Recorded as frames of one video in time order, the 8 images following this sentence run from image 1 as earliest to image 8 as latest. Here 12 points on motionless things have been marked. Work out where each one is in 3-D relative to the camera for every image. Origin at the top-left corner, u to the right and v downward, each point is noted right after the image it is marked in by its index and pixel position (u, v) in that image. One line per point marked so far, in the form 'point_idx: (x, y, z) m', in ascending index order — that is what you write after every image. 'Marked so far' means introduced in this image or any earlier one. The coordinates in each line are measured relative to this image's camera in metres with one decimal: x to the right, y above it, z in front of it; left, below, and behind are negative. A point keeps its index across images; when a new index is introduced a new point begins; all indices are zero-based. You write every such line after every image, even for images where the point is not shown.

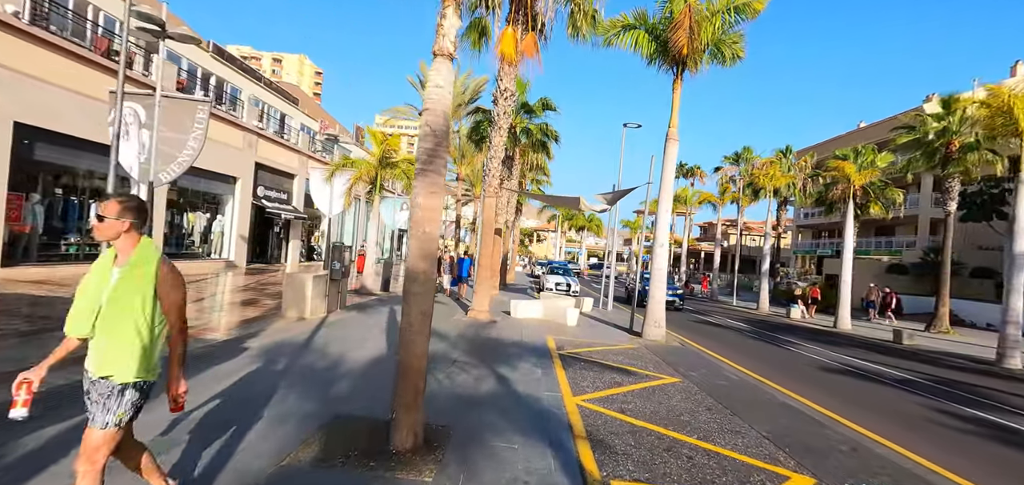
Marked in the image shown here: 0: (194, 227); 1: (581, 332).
0: (-12.2, +0.6, +18.4) m
1: (+1.7, -2.2, +11.7) m
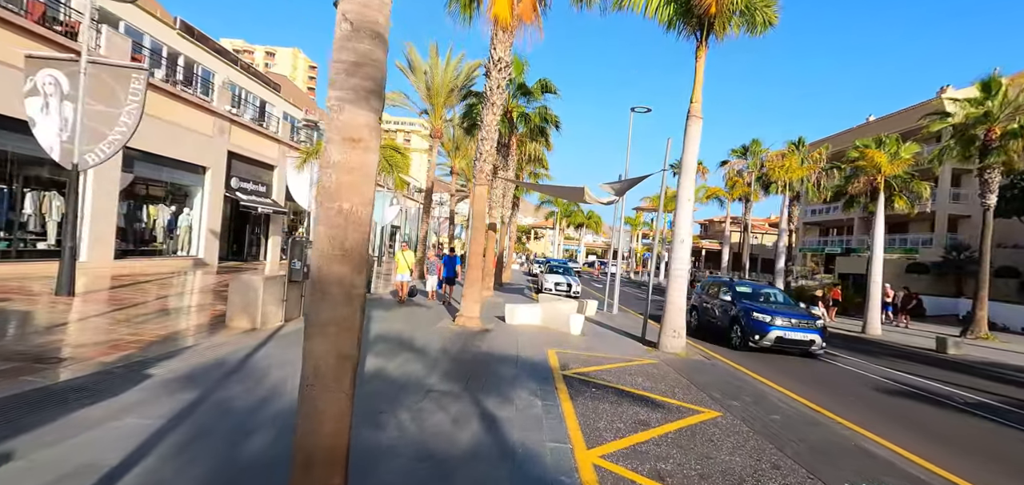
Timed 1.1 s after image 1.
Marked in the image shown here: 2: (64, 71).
0: (-12.4, +0.7, +16.6) m
1: (+1.6, -2.1, +10.0) m
2: (-8.7, +3.3, +9.3) m
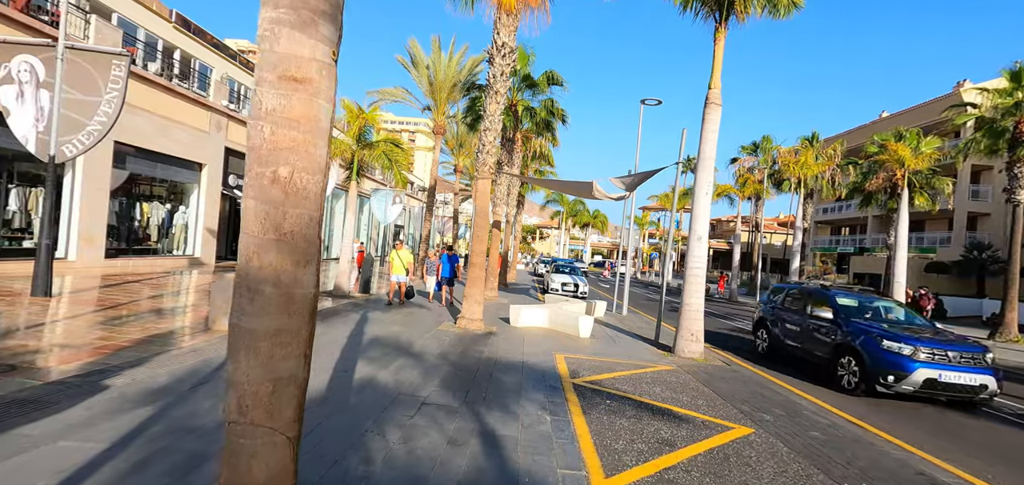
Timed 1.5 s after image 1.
0: (-12.2, +0.8, +16.1) m
1: (+1.7, -2.0, +9.4) m
2: (-8.6, +3.4, +8.7) m
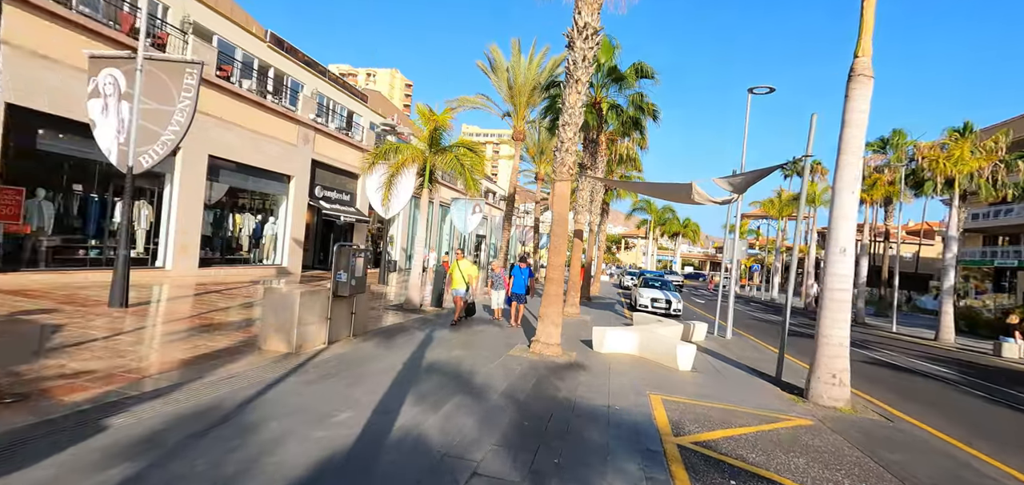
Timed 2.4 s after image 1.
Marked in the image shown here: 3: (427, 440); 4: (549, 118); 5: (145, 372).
0: (-9.5, +0.4, +16.7) m
1: (+3.0, -2.2, +7.6) m
2: (-7.2, +3.2, +8.8) m
3: (-0.8, -1.7, +4.3) m
4: (+1.3, +4.4, +16.8) m
5: (-4.2, -1.5, +5.4) m
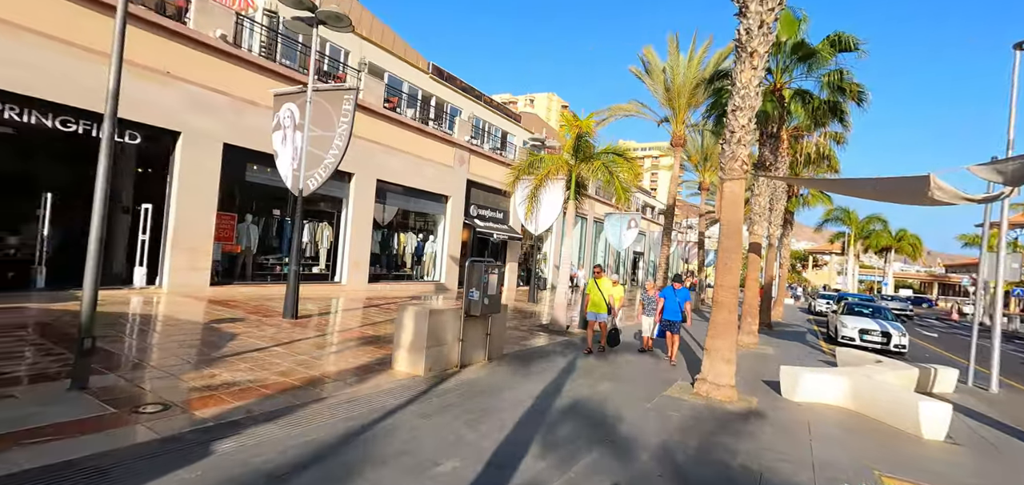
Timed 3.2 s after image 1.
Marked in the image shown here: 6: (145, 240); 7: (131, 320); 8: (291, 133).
0: (-4.0, -0.2, +17.8) m
1: (+4.9, -2.4, +5.1) m
2: (-4.4, +2.8, +9.8) m
3: (+0.2, -1.8, +3.2) m
4: (+6.2, +3.9, +14.7) m
5: (-2.6, -1.7, +5.4) m
6: (-8.6, 0.0, +11.3) m
7: (-6.7, -1.3, +8.5) m
8: (-4.5, +2.2, +9.8) m
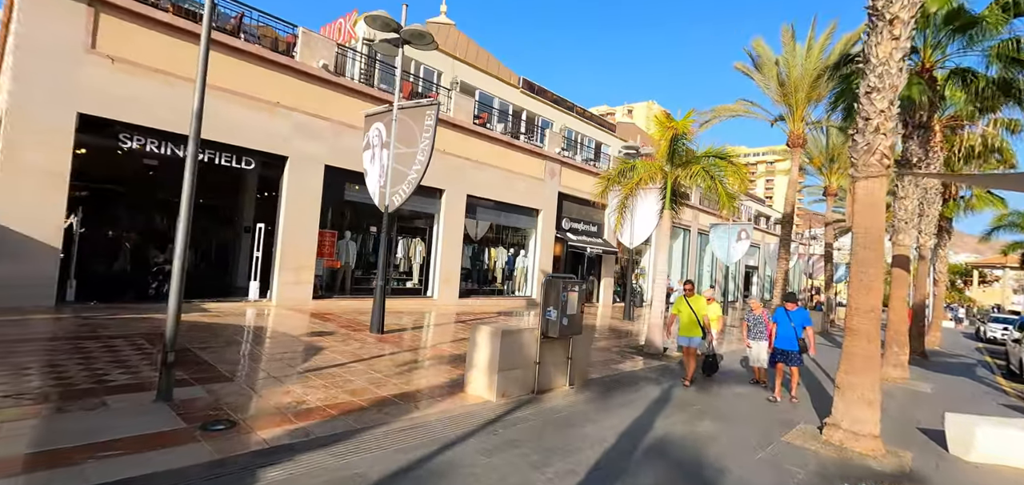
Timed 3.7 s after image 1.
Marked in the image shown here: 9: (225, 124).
0: (-0.6, -0.8, +17.7) m
1: (+5.5, -2.4, +3.4) m
2: (-2.7, +2.5, +10.0) m
3: (+0.5, -1.9, +2.5) m
4: (+8.7, +3.5, +12.7) m
5: (-1.8, -1.8, +5.3) m
6: (-6.5, -0.4, +12.3) m
7: (-5.2, -1.6, +9.1) m
8: (-2.8, +1.9, +10.0) m
9: (-6.6, +2.7, +11.0) m
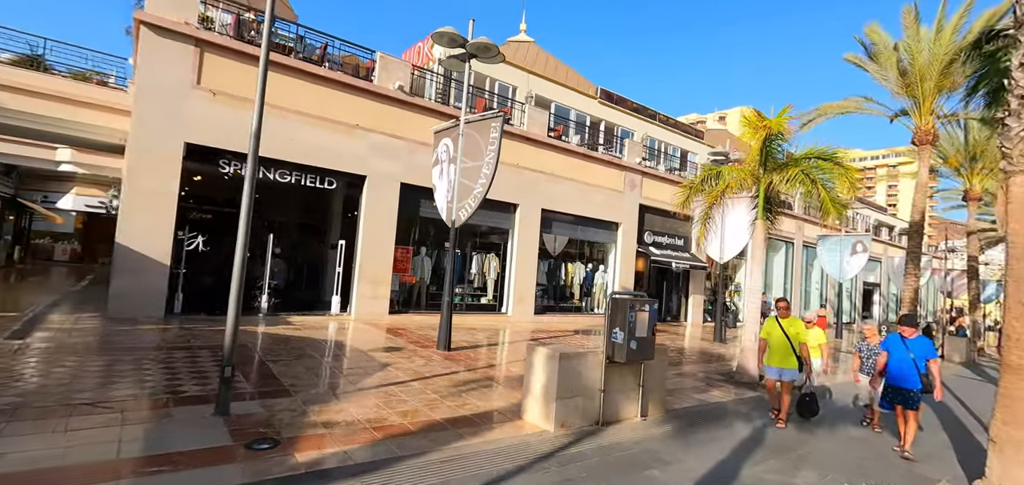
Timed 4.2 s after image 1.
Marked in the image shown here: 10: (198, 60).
0: (+2.1, -1.3, +17.1) m
1: (+5.6, -2.5, +1.8) m
2: (-1.3, +2.2, +10.0) m
3: (+0.6, -1.9, +1.9) m
4: (+10.4, +3.2, +10.6) m
5: (-1.3, -2.0, +5.0) m
6: (-4.6, -0.8, +12.8) m
7: (-3.9, -2.0, +9.4) m
8: (-1.4, +1.6, +10.0) m
9: (-4.9, +2.3, +11.7) m
10: (-6.8, +3.9, +10.3) m
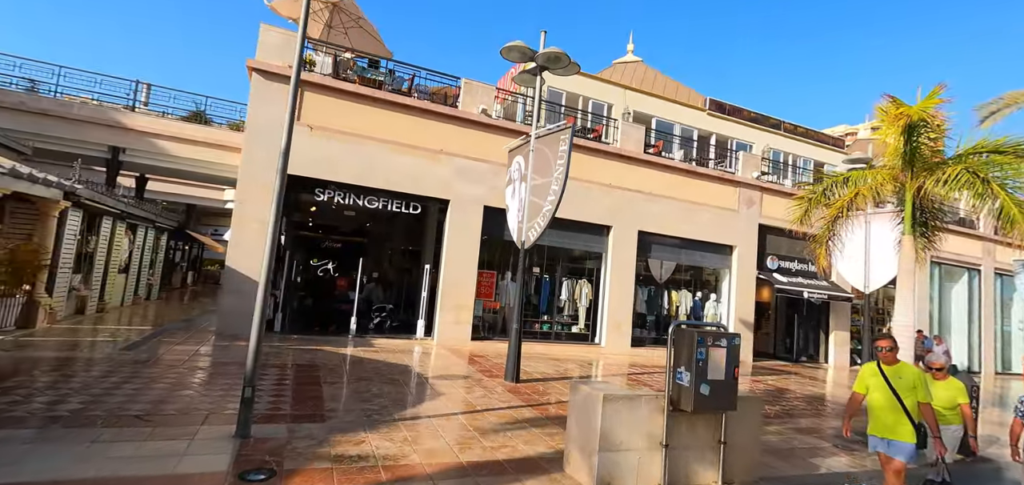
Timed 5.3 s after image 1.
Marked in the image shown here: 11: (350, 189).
0: (+5.3, -2.1, +15.3) m
1: (+4.8, -2.3, -0.4) m
2: (+0.2, +1.7, +9.5) m
3: (0.0, -1.9, +0.9) m
4: (+11.7, +2.9, +7.2) m
5: (-1.0, -2.1, +4.4) m
6: (-2.3, -1.5, +12.9) m
7: (-2.5, -2.4, +9.3) m
8: (+0.1, +1.1, +9.5) m
9: (-2.9, +1.7, +12.1) m
10: (-5.0, +3.4, +11.3) m
11: (-4.0, +1.3, +12.0) m
